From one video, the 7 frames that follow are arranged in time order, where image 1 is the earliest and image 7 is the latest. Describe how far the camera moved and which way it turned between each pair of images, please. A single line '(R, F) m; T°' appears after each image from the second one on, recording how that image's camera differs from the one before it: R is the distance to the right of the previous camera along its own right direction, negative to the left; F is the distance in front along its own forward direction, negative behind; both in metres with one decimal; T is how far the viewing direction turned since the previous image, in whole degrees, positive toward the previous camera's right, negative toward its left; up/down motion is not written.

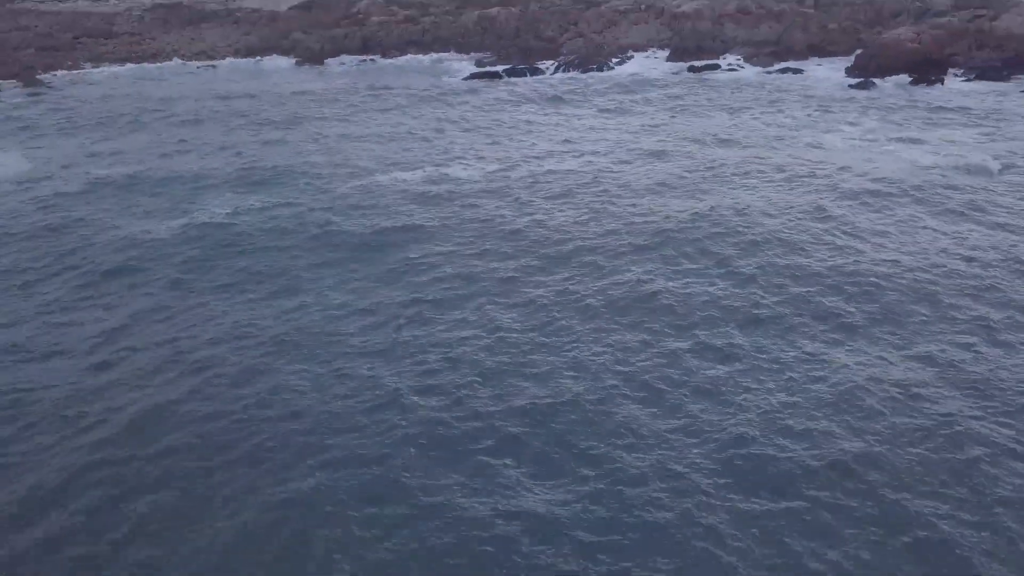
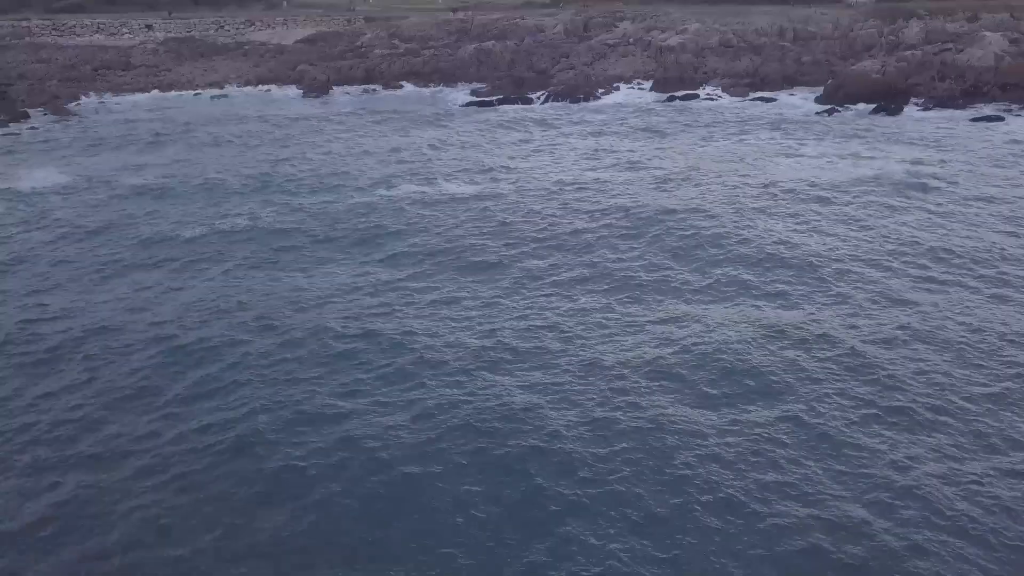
(+0.2, -1.3) m; 0°
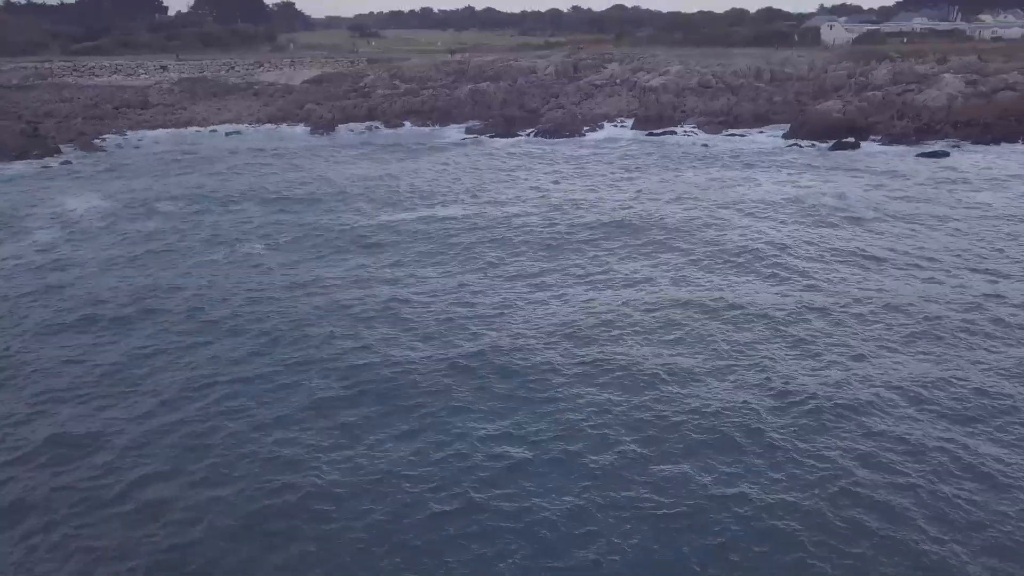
(+0.3, -1.6) m; 0°
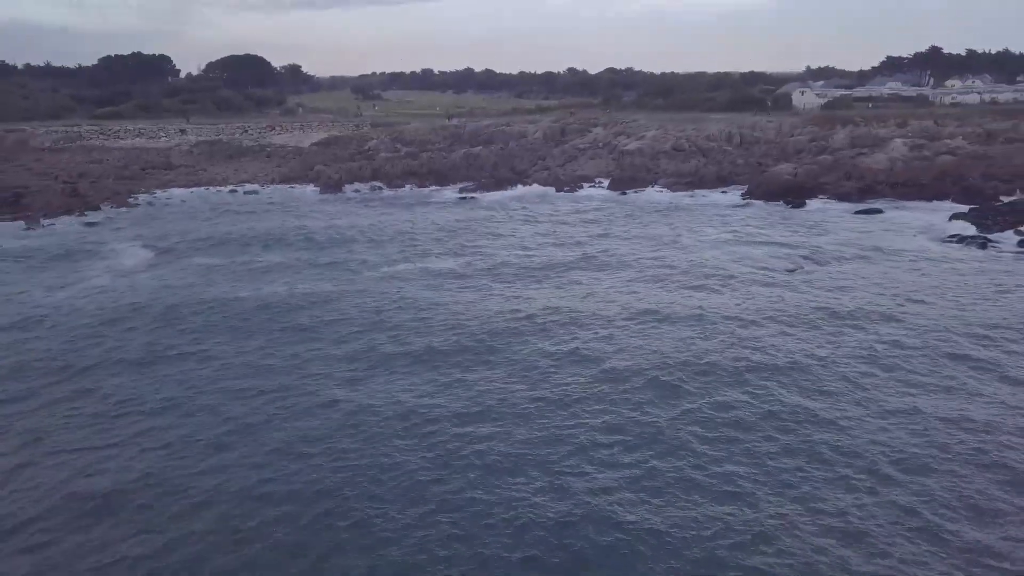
(+0.4, -2.6) m; 0°
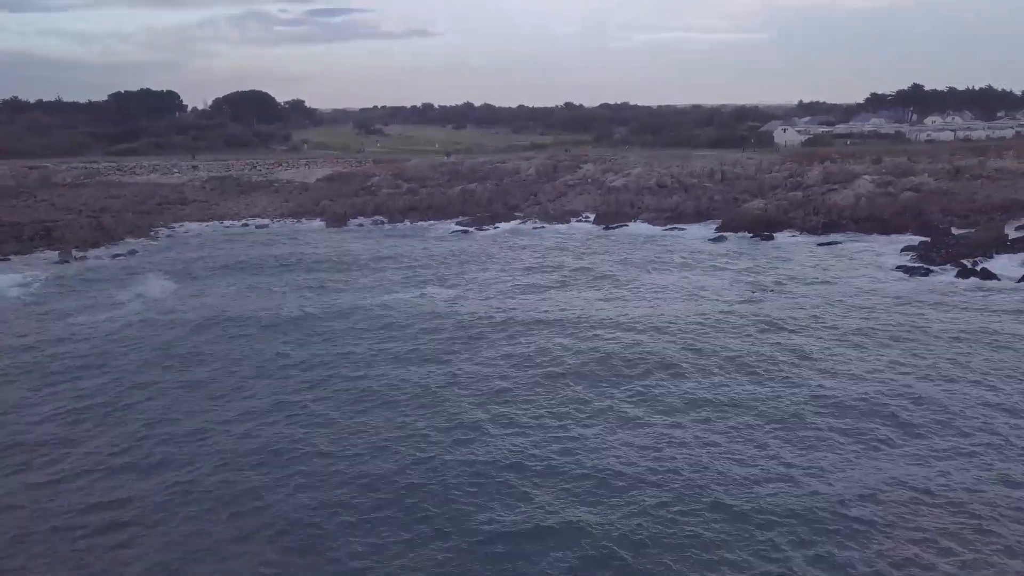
(+0.3, -2.0) m; 0°
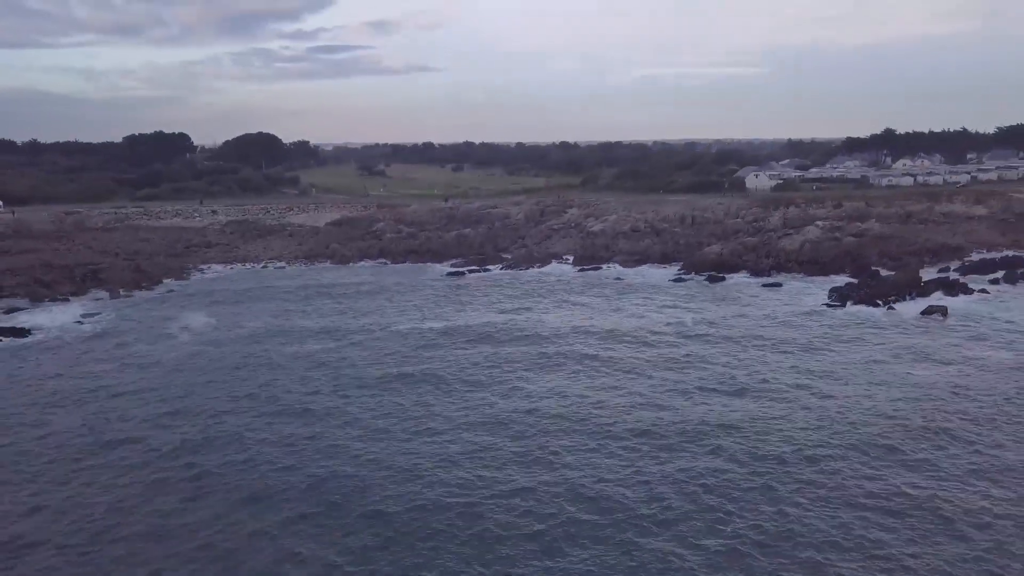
(+0.5, -4.0) m; 0°
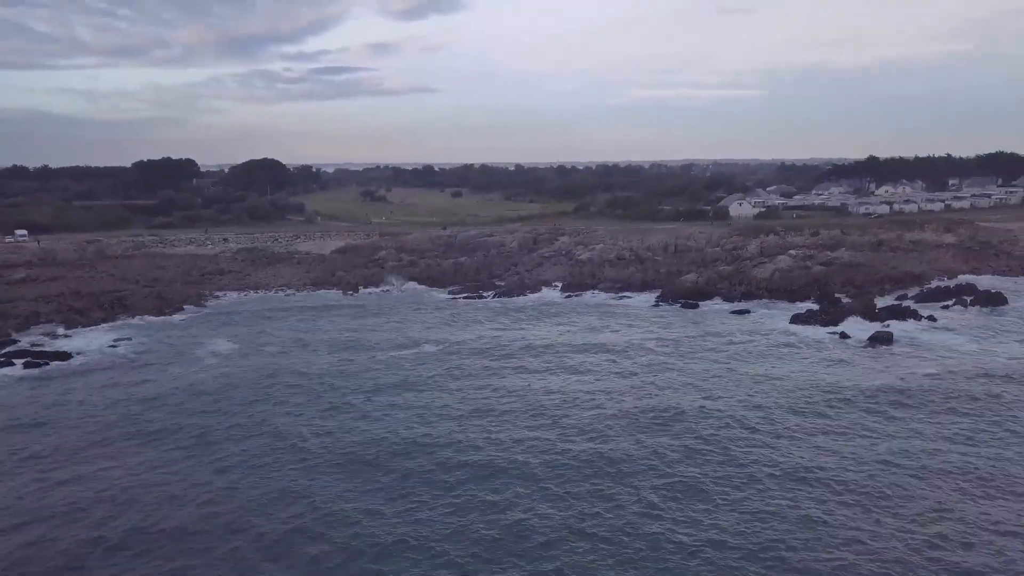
(+0.3, -2.7) m; 0°
